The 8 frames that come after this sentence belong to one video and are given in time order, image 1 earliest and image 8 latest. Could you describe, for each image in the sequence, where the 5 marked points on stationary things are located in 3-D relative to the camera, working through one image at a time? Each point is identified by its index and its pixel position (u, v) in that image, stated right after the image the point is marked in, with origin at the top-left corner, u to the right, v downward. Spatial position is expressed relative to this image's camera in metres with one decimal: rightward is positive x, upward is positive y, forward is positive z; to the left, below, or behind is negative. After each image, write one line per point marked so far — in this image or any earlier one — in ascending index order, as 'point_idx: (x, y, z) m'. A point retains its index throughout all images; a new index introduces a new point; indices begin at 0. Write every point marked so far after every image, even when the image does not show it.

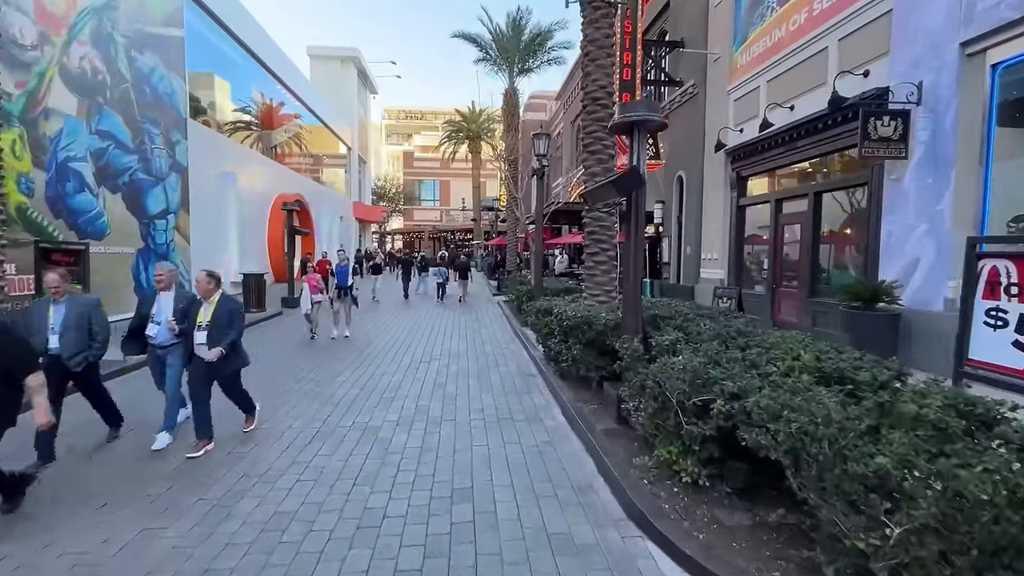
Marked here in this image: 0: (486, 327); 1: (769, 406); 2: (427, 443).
0: (-0.6, -1.1, +14.0) m
1: (+1.7, -0.8, +3.2) m
2: (-1.0, -1.8, +5.6) m
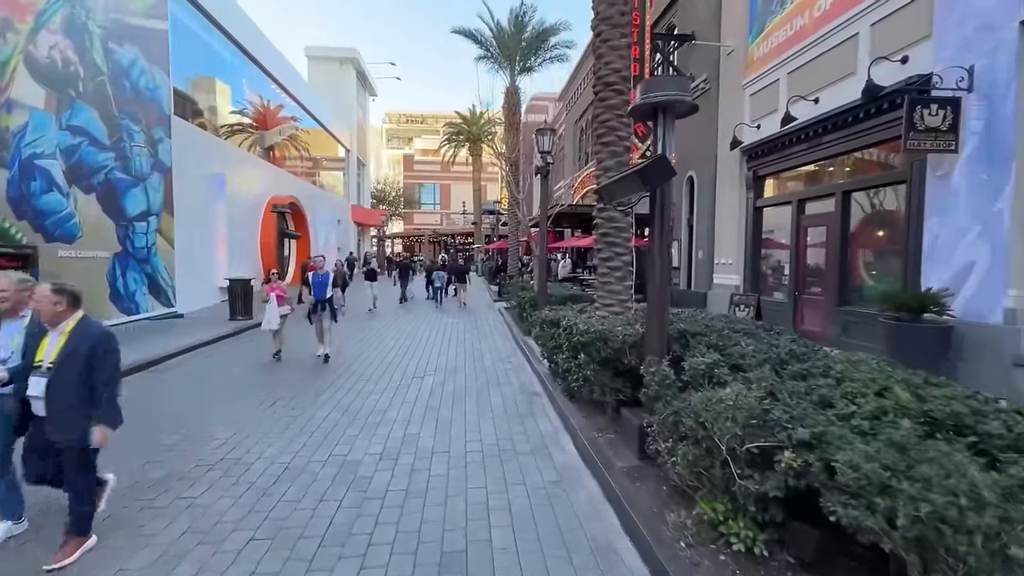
0: (-0.6, -1.3, +13.1) m
1: (+1.7, -0.9, +2.4) m
2: (-0.9, -1.9, +4.7) m
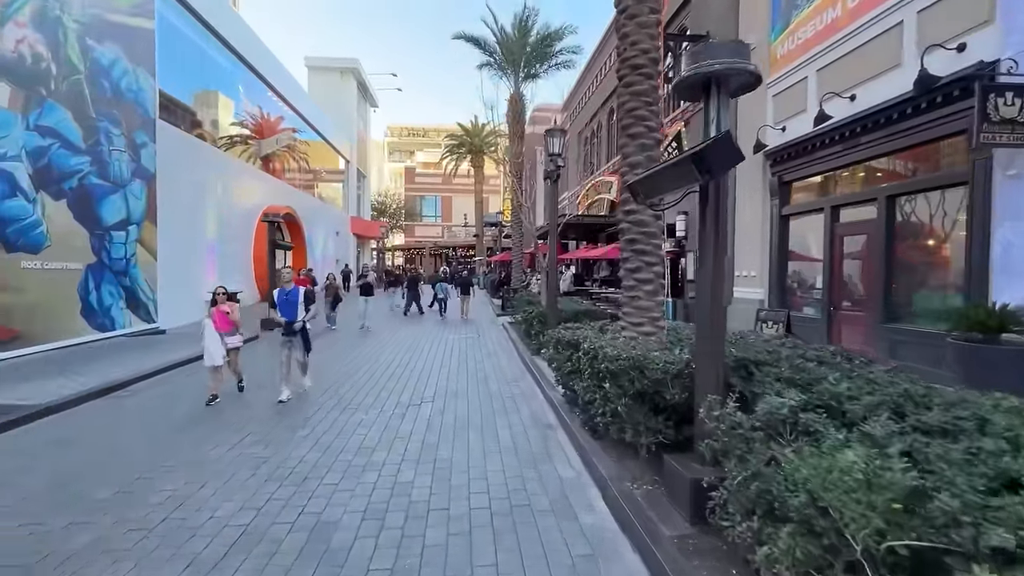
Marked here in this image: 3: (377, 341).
0: (-0.4, -1.6, +12.1) m
1: (+1.8, -0.9, +1.3) m
2: (-0.8, -2.0, +3.7) m
3: (-3.9, -1.5, +14.3) m
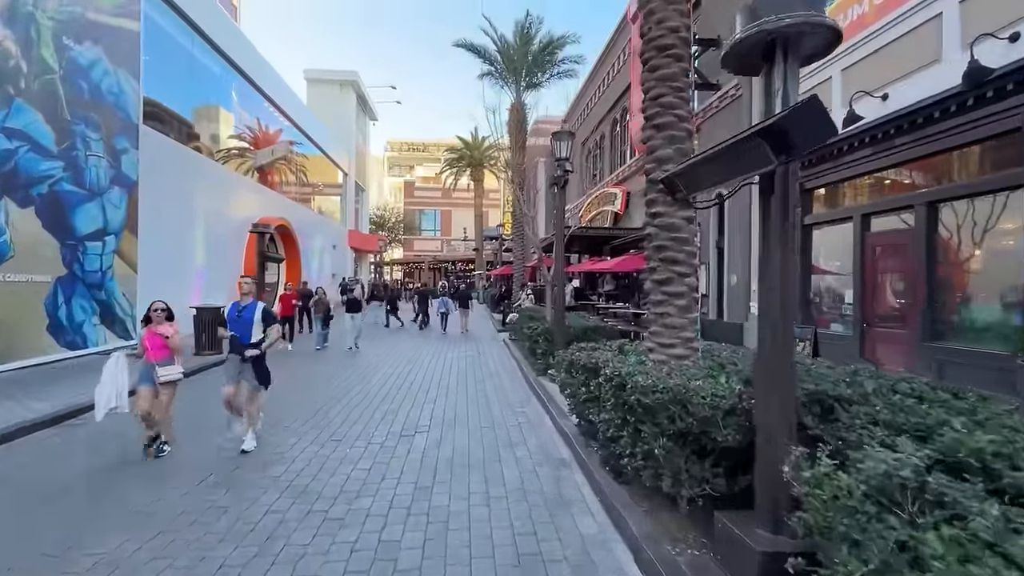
0: (-0.4, -1.9, +11.2) m
1: (+1.9, -1.0, +0.4) m
2: (-0.7, -2.1, +2.7) m
3: (-3.8, -1.9, +13.4) m
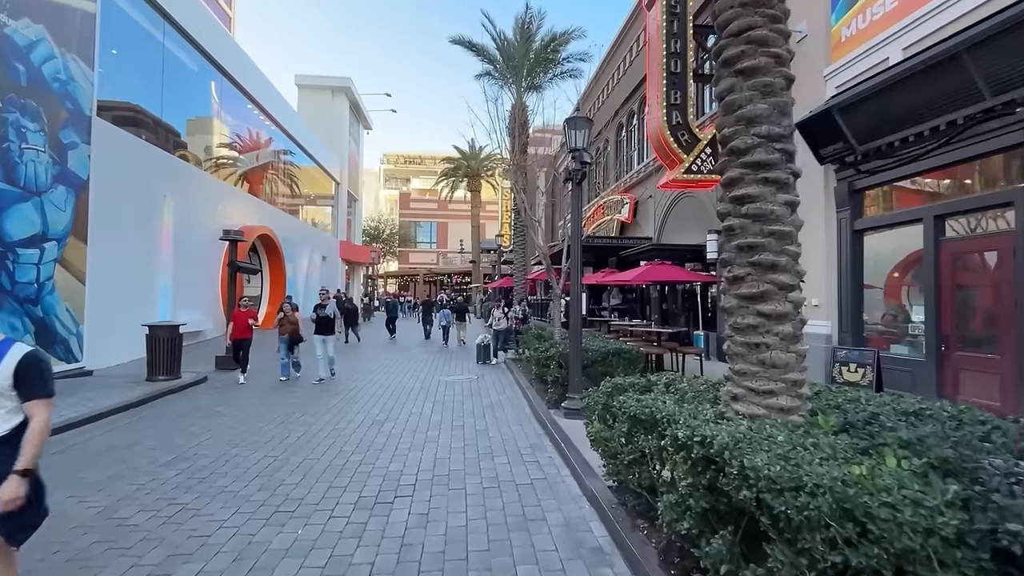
0: (-0.3, -2.2, +9.5) m
1: (+2.1, -1.0, -1.2) m
2: (-0.6, -2.2, +1.1) m
3: (-3.7, -2.2, +11.7) m
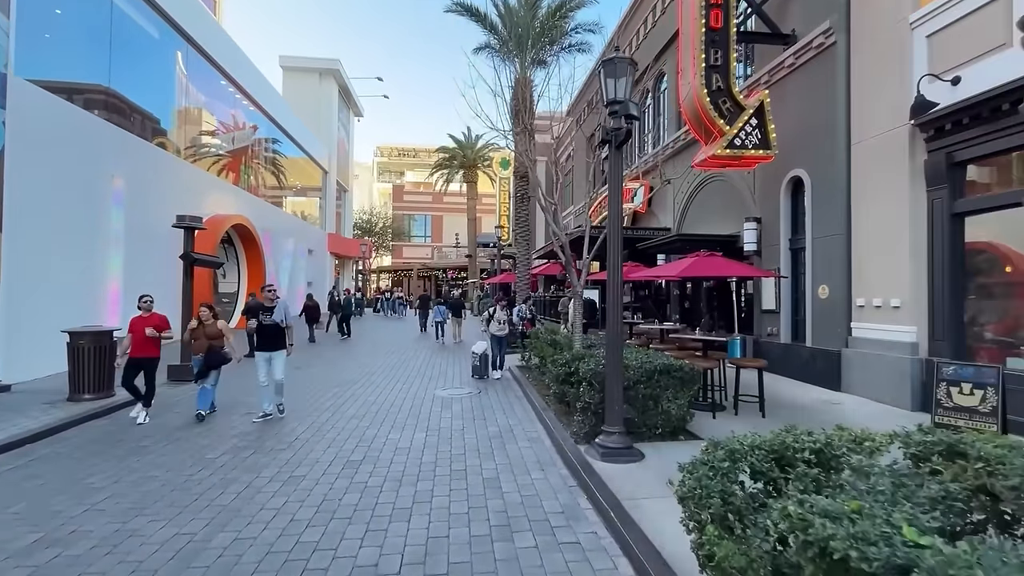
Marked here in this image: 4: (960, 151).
0: (0.0, -2.2, +7.5) m
1: (+2.4, -1.0, -3.2) m
2: (-0.3, -2.2, -1.0) m
3: (-3.5, -2.2, +9.7) m
4: (+6.9, +2.1, +7.4) m
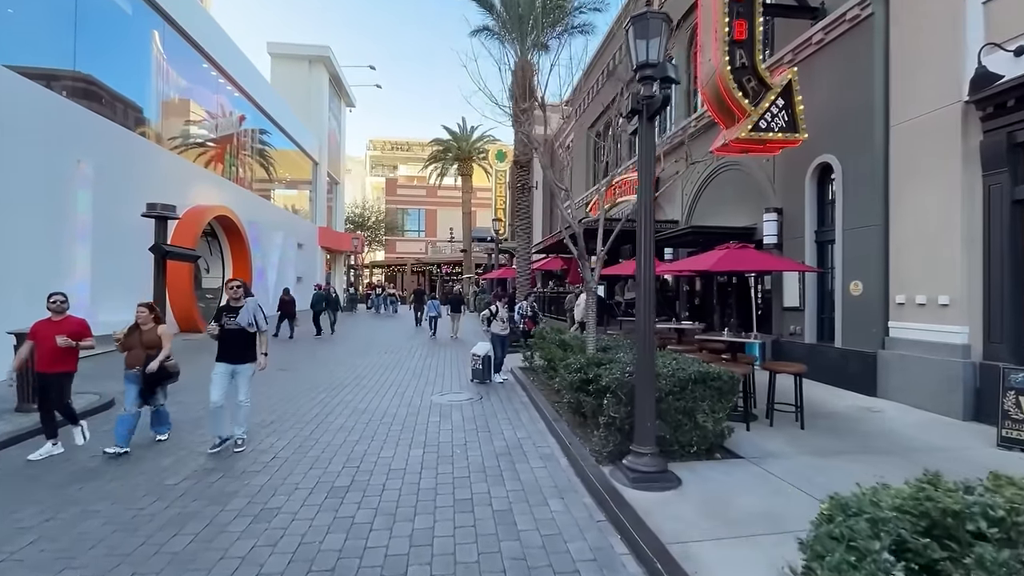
0: (+0.1, -2.1, +6.6) m
1: (+2.7, -1.1, -4.1) m
2: (0.0, -2.2, -1.9) m
3: (-3.4, -2.1, +8.7) m
4: (+7.1, +2.2, +6.5) m
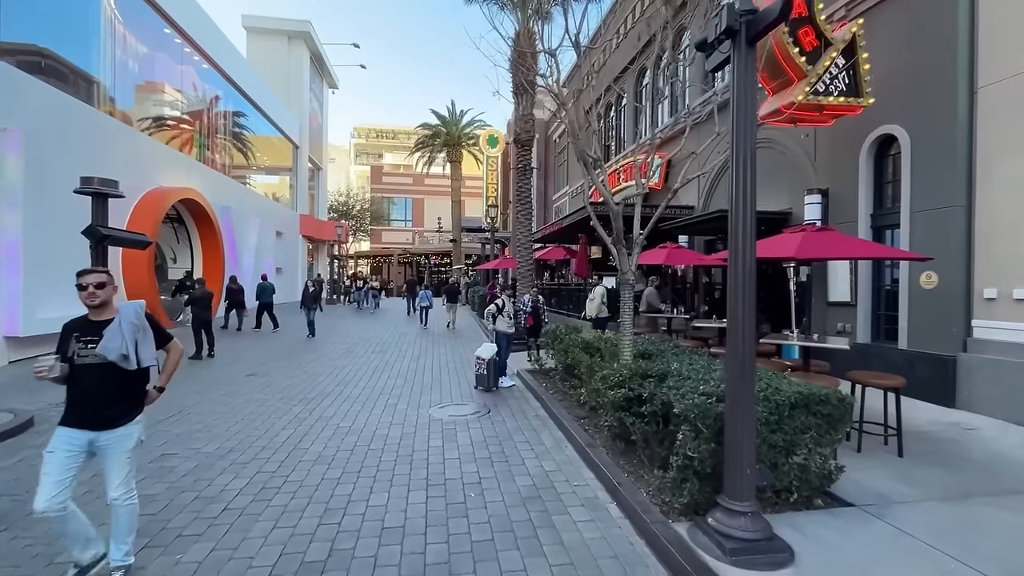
0: (+0.4, -2.1, +5.1) m
1: (+3.3, -1.2, -5.5) m
2: (+0.5, -2.3, -3.4) m
3: (-3.2, -2.0, +7.1) m
4: (+7.4, +2.2, +5.1) m
